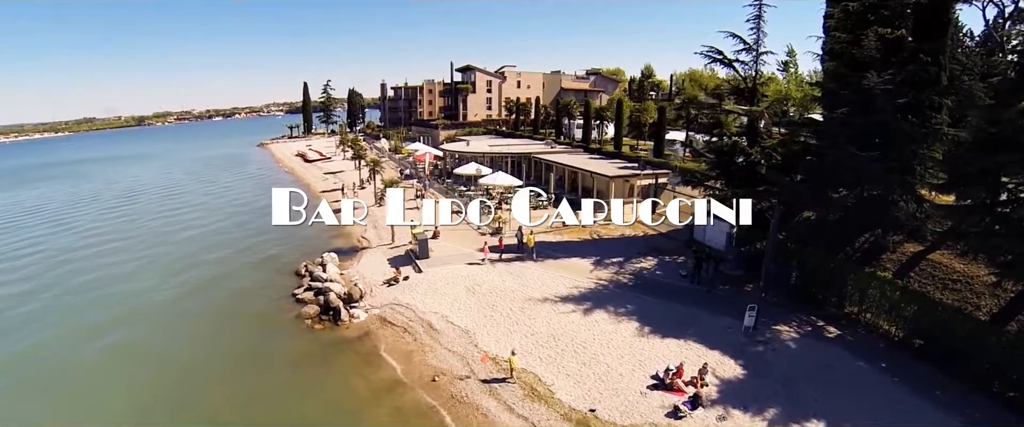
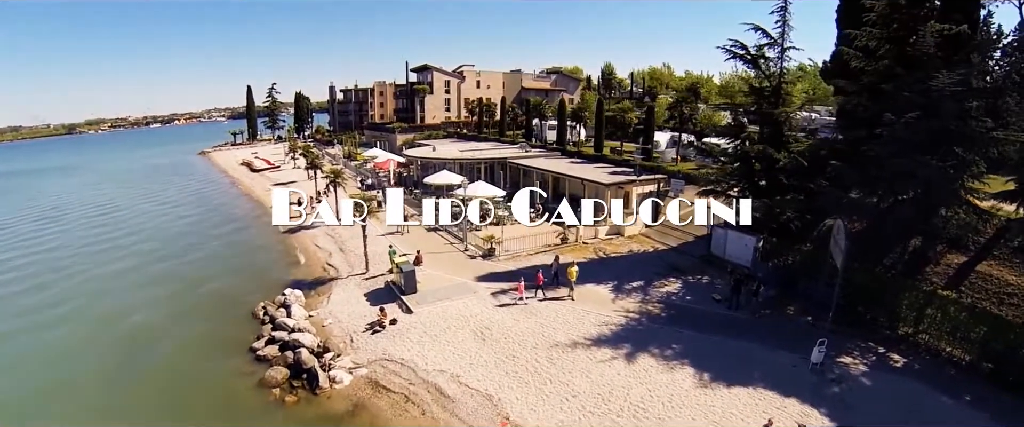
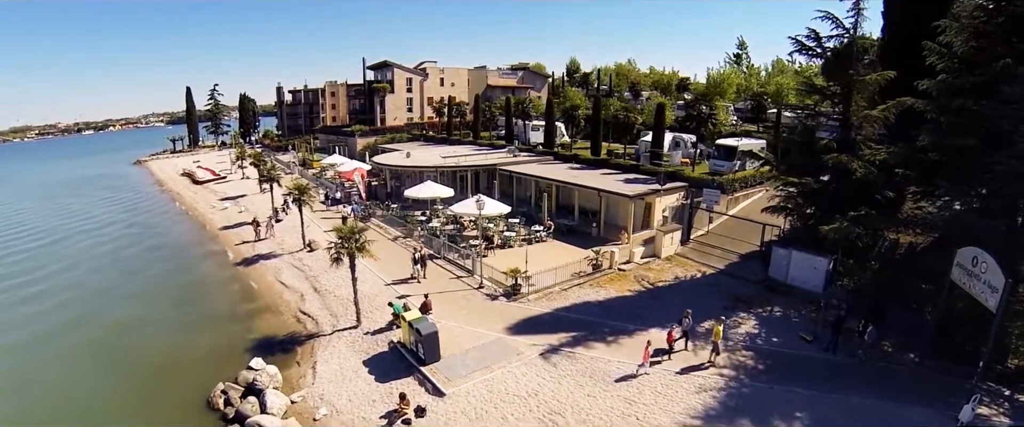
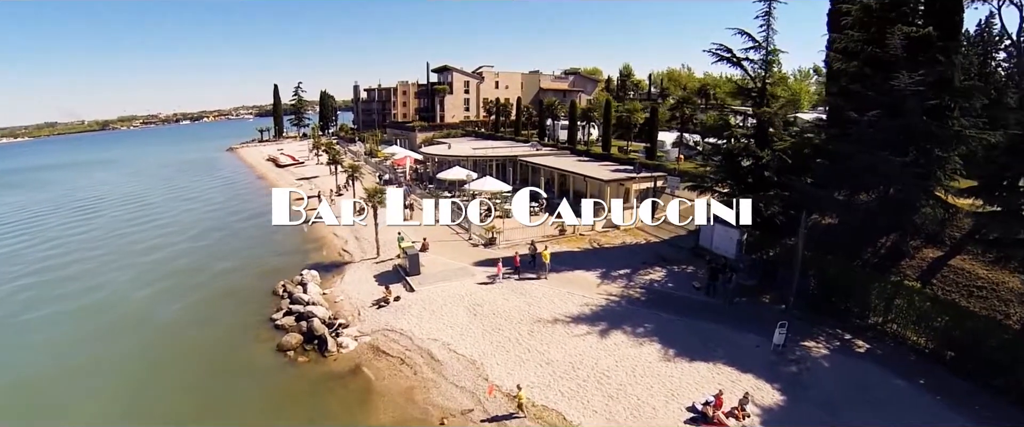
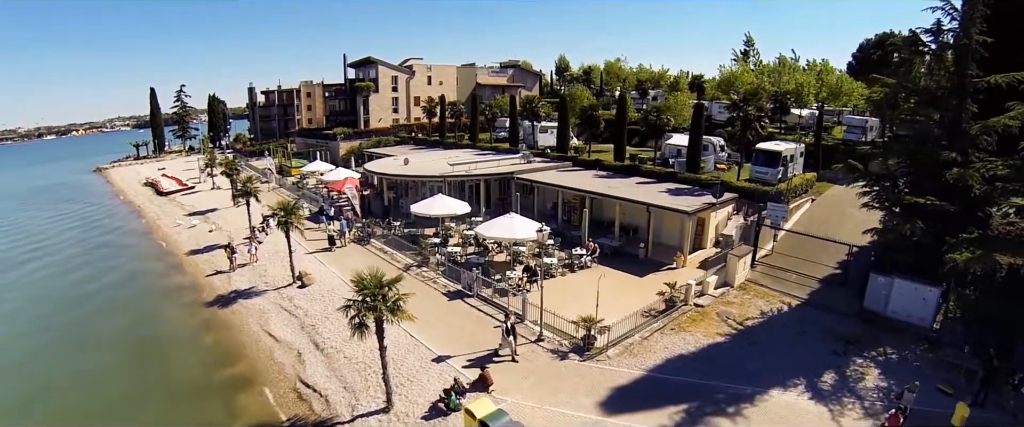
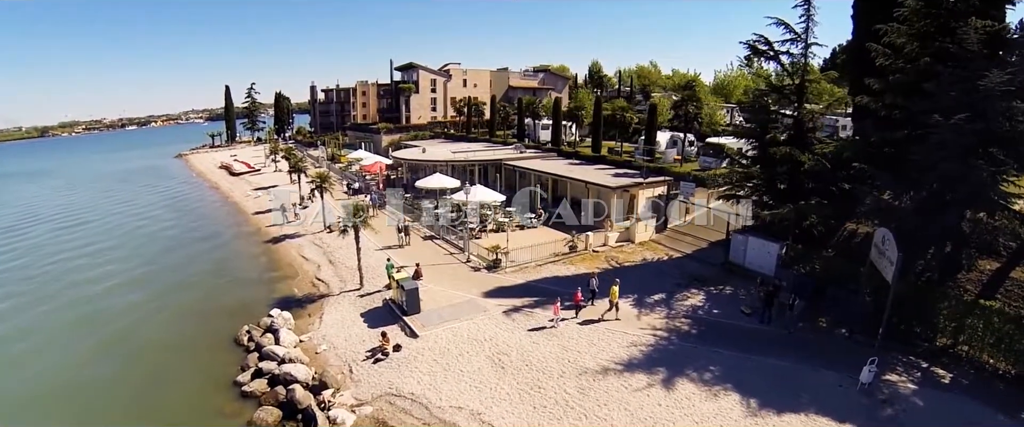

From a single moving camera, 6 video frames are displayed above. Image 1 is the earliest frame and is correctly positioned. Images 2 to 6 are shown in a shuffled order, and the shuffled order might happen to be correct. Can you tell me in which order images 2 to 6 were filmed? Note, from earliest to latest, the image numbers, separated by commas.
4, 2, 6, 3, 5
